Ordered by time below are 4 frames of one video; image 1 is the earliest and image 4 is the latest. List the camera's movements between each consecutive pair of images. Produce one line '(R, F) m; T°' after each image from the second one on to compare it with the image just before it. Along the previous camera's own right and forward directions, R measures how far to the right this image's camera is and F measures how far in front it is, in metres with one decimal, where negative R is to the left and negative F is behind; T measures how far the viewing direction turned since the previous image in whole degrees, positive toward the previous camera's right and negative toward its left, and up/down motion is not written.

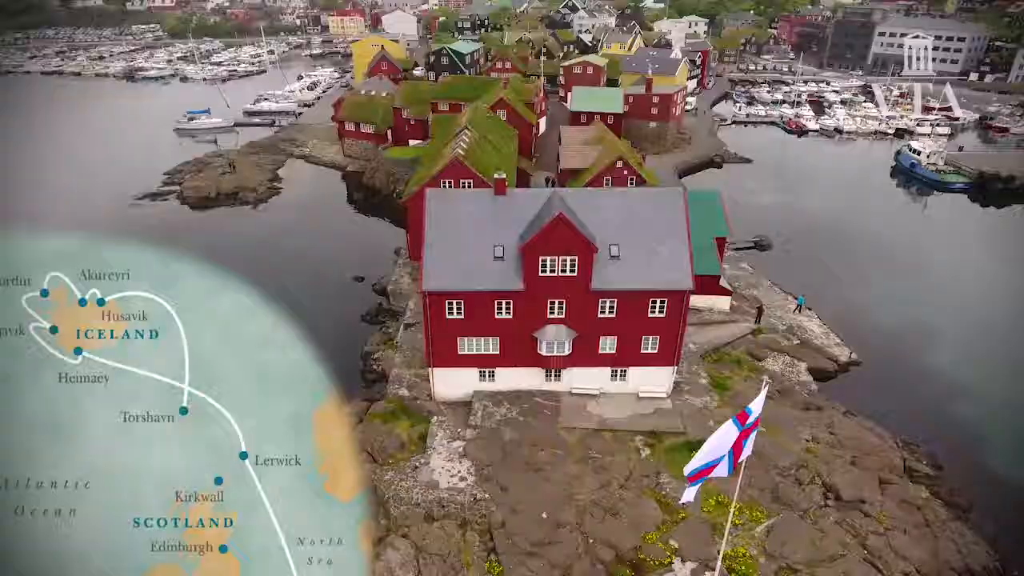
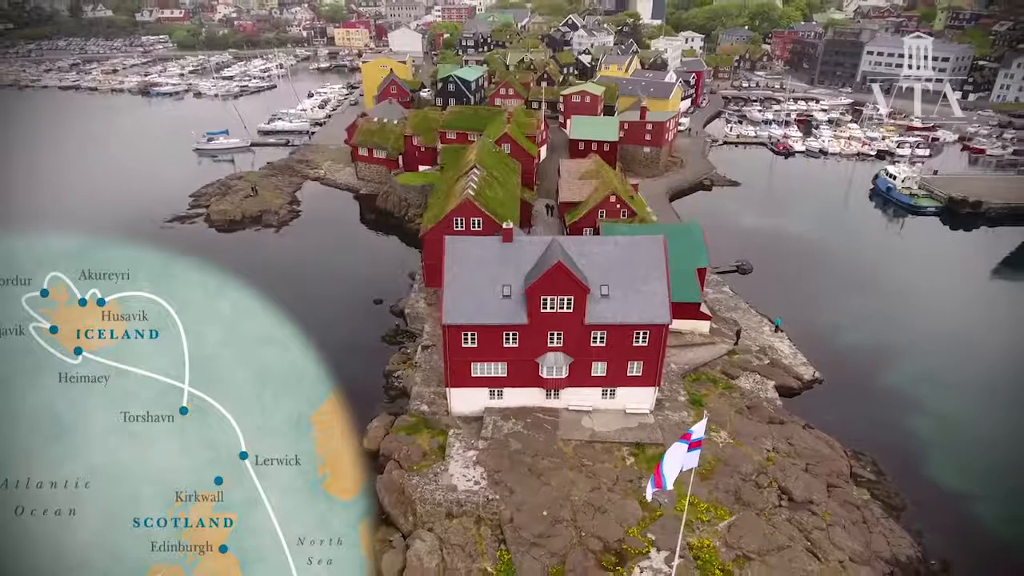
(-0.1, -1.5) m; 0°
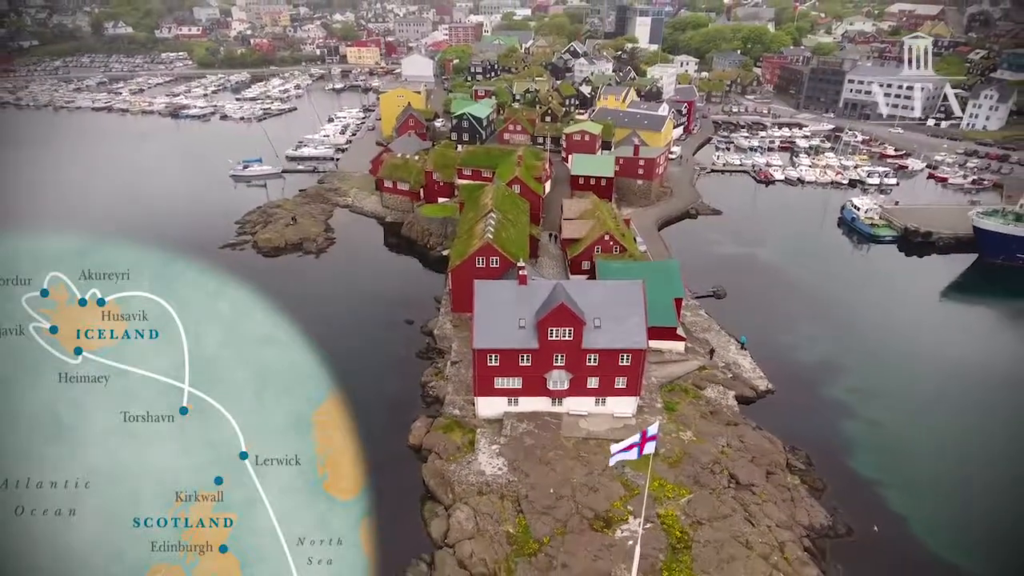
(-0.3, -3.0) m; 0°
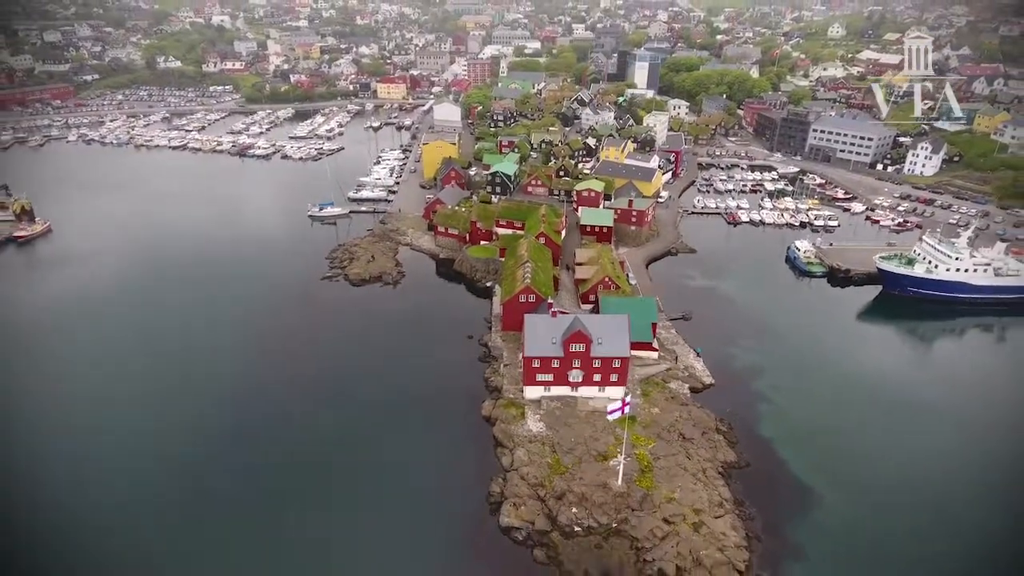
(-1.2, -8.1) m; 0°
